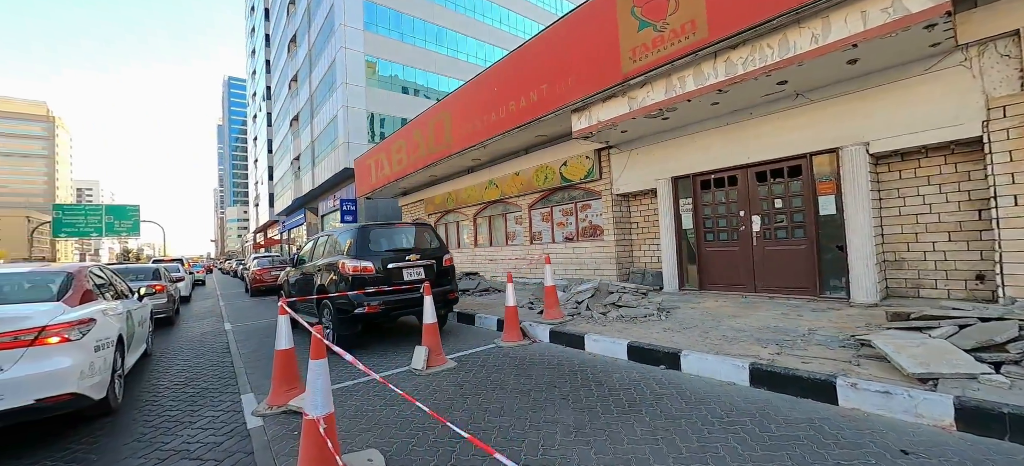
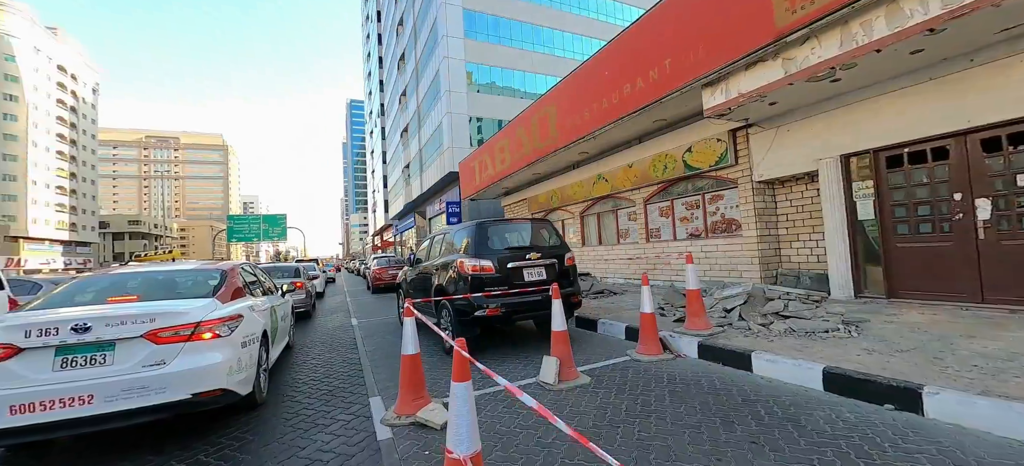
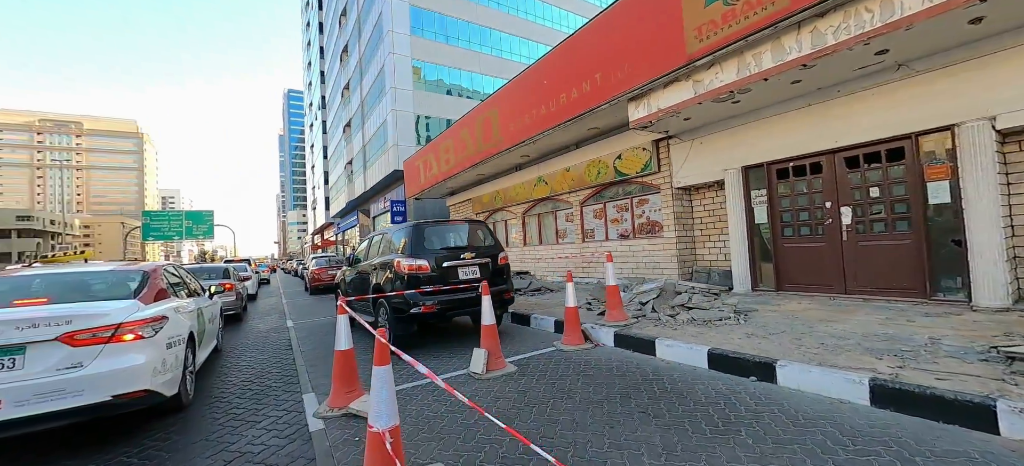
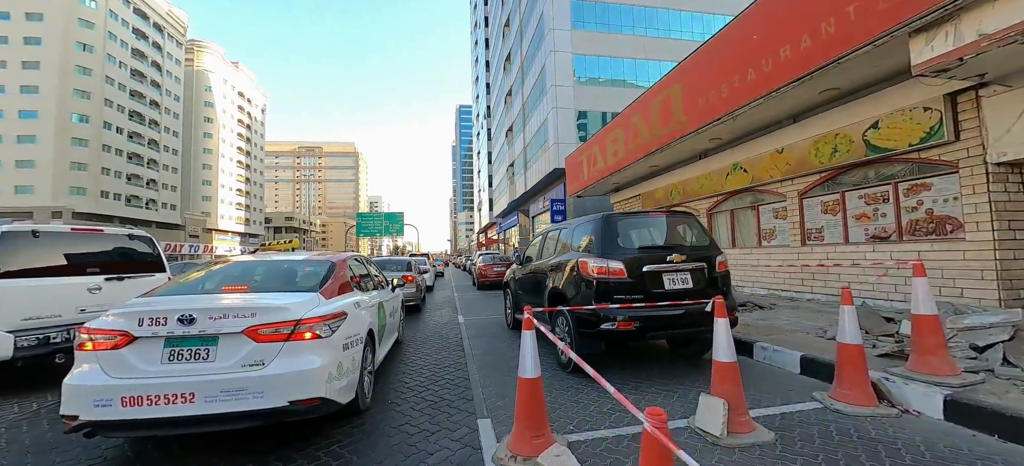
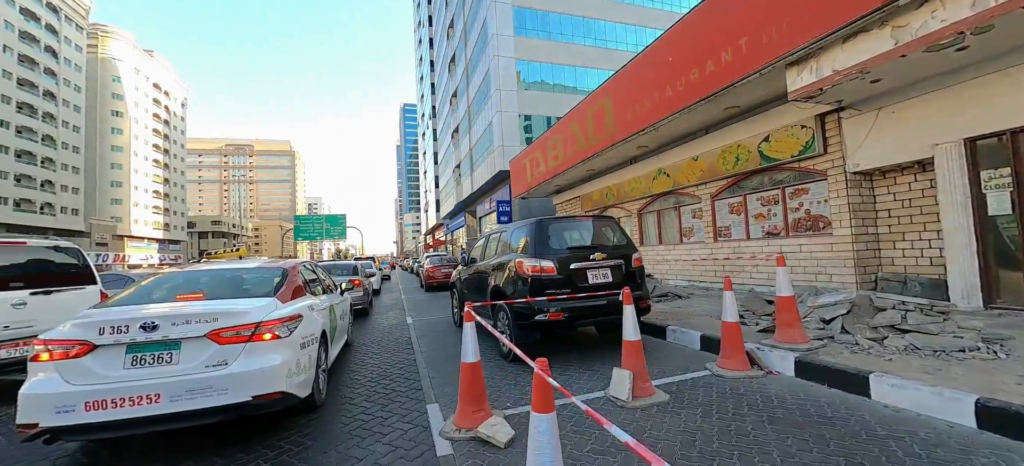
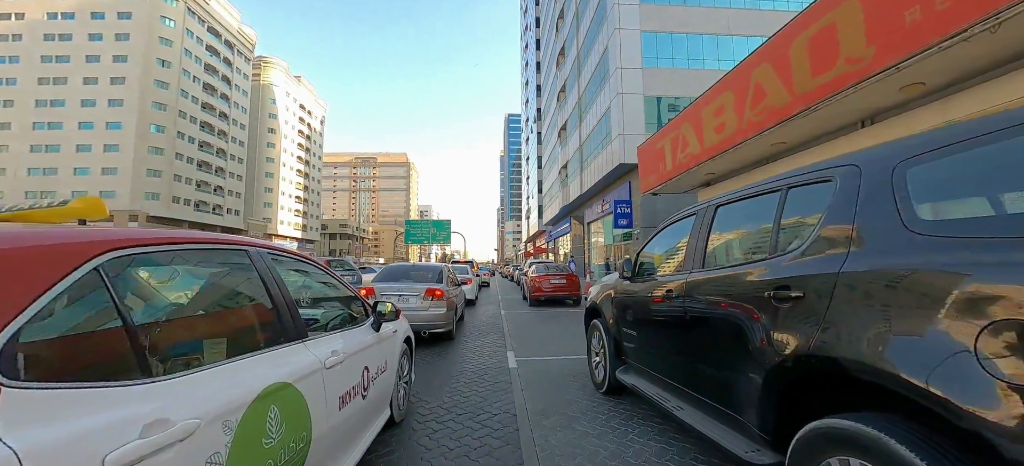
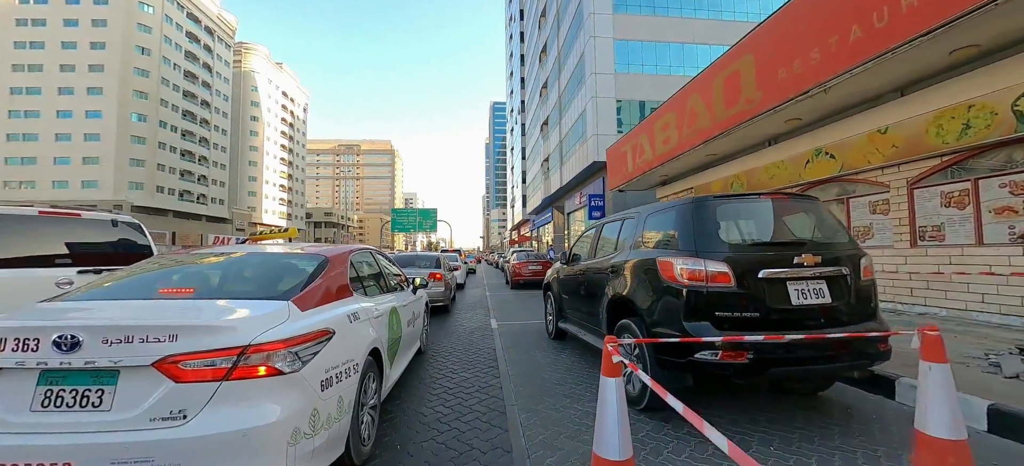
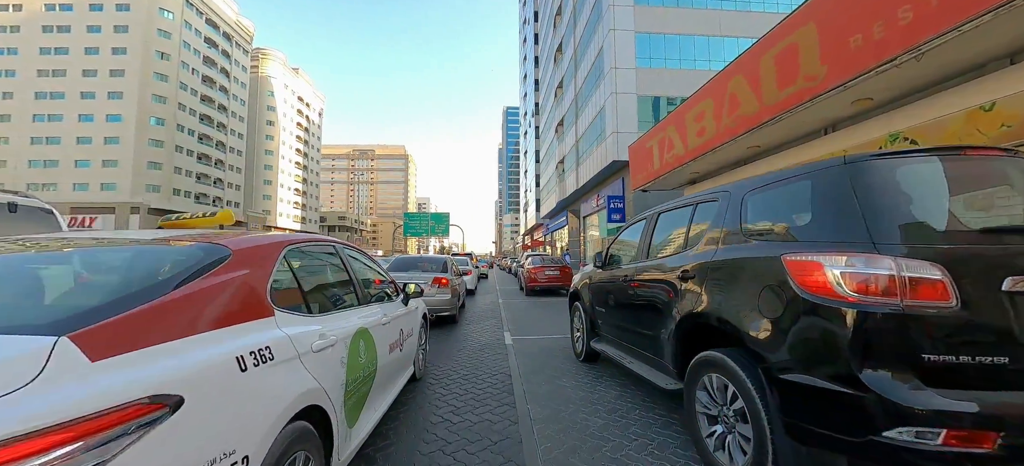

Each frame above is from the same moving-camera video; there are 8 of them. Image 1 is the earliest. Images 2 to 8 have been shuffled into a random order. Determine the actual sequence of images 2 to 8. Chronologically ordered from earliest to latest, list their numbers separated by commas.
3, 2, 5, 4, 7, 8, 6
